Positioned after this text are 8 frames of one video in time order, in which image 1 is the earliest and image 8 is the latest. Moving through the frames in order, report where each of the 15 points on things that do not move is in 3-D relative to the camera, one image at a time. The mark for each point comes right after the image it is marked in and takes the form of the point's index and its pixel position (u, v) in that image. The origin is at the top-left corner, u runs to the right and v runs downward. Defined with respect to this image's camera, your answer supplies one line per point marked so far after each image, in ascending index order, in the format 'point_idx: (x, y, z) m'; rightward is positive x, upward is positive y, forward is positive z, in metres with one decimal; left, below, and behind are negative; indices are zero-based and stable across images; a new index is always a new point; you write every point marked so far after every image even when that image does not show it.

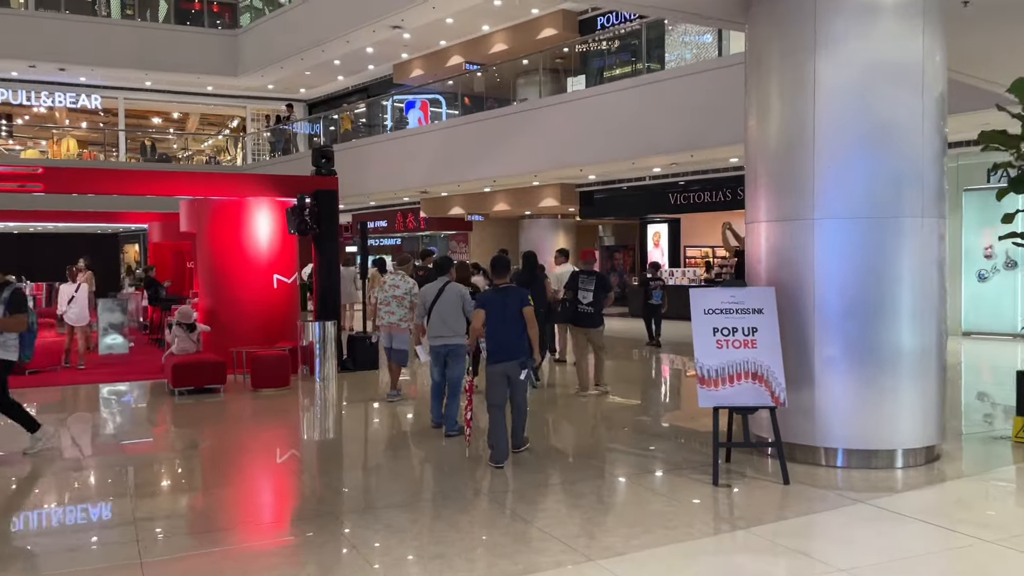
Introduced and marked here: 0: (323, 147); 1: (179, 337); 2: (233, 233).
0: (-2.1, +1.6, +9.2) m
1: (-3.2, -0.5, +7.8) m
2: (-3.1, +0.6, +9.1) m
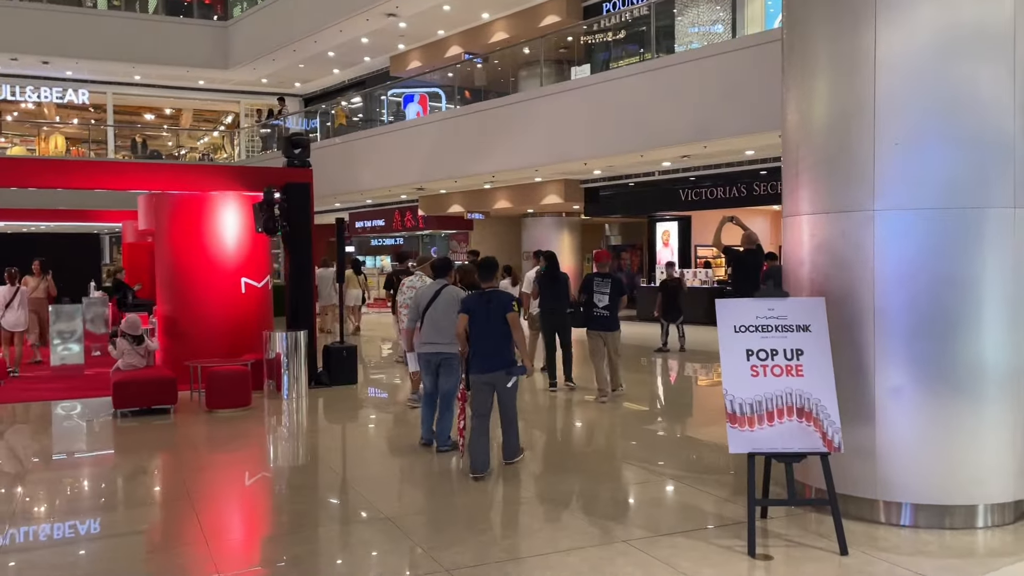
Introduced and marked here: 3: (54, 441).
0: (-2.2, +1.5, +8.3) m
1: (-3.2, -0.5, +6.9) m
2: (-3.2, +0.5, +8.2) m
3: (-3.5, -1.2, +6.4) m
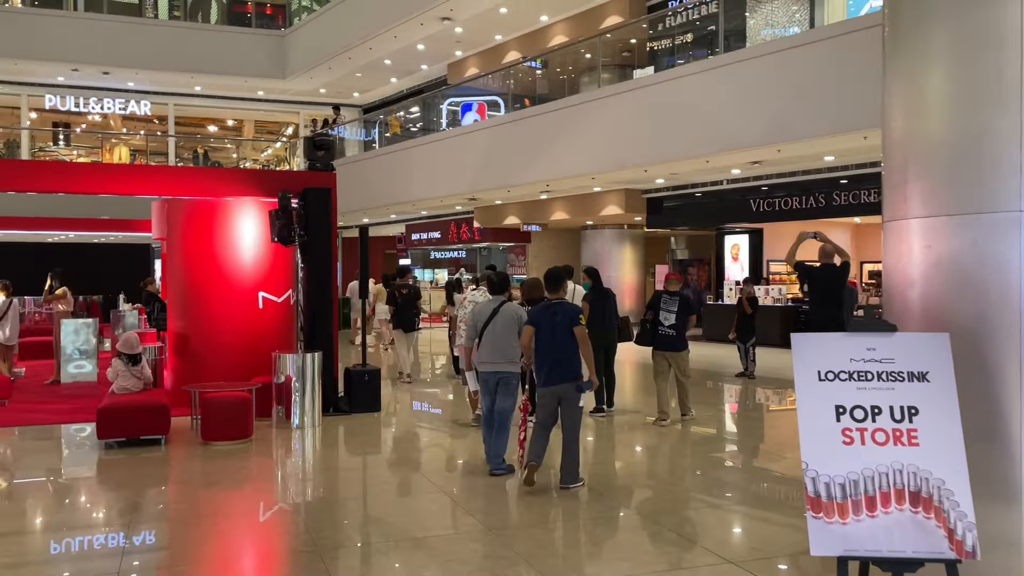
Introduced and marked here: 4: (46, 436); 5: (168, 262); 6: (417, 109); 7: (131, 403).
0: (-1.8, +1.4, +7.5) m
1: (-3.0, -0.6, +6.3) m
2: (-2.8, +0.4, +7.5) m
3: (-3.3, -1.3, +5.7) m
4: (-3.8, -1.2, +6.7) m
5: (-3.2, +0.2, +7.7) m
6: (-1.7, +3.4, +15.9) m
7: (-2.7, -0.8, +5.8) m
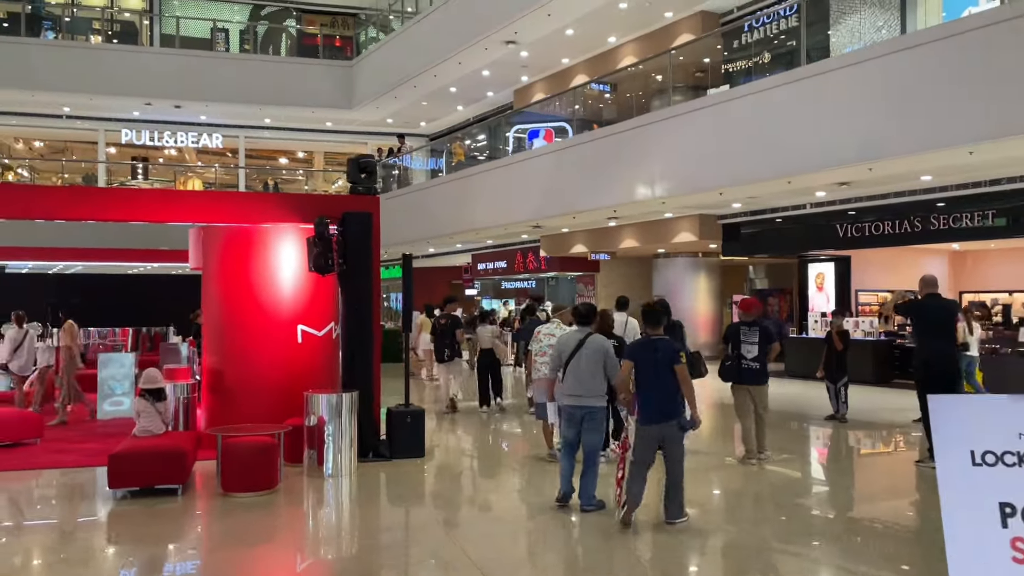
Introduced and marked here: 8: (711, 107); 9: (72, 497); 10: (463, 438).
0: (-1.3, +1.1, +7.0) m
1: (-2.6, -0.9, +5.8) m
2: (-2.3, +0.1, +7.1) m
3: (-3.0, -1.5, +5.2) m
4: (-3.4, -1.4, +6.3) m
5: (-2.7, 0.0, +7.2) m
6: (-0.5, +2.8, +15.4) m
7: (-2.4, -1.0, +5.3) m
8: (+2.4, +2.2, +10.4) m
9: (-3.0, -1.5, +5.8) m
10: (-0.5, -1.6, +9.0) m
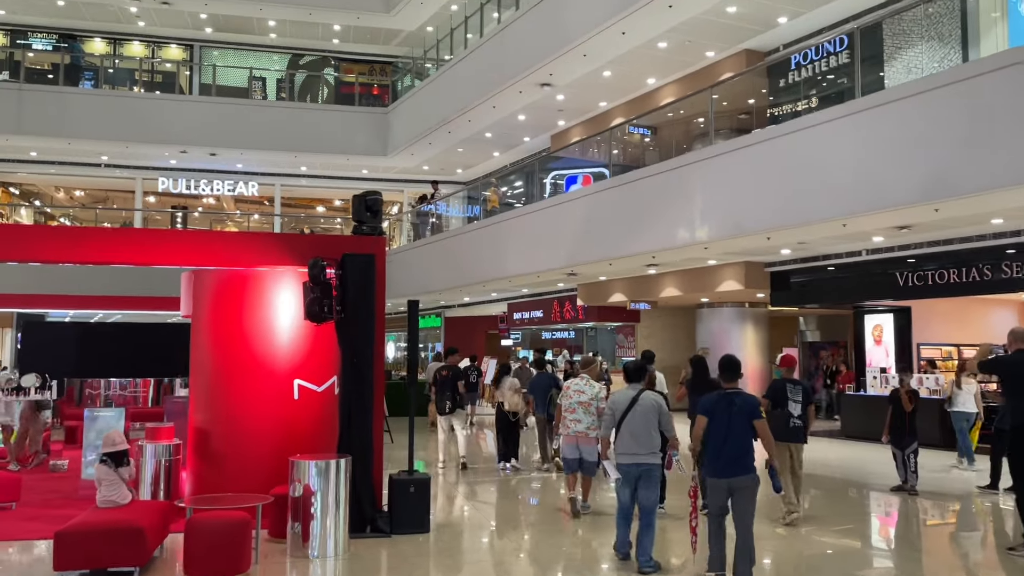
0: (-1.1, +0.7, +6.4) m
1: (-2.5, -1.2, +5.1) m
2: (-2.1, -0.3, +6.4) m
3: (-2.9, -1.7, +4.5) m
4: (-3.2, -1.8, +5.6) m
5: (-2.5, -0.4, +6.6) m
6: (+0.2, +1.9, +14.8) m
7: (-2.3, -1.3, +4.6) m
8: (+2.8, +1.6, +9.7) m
9: (-3.0, -1.8, +5.1) m
10: (-0.3, -2.1, +8.1) m
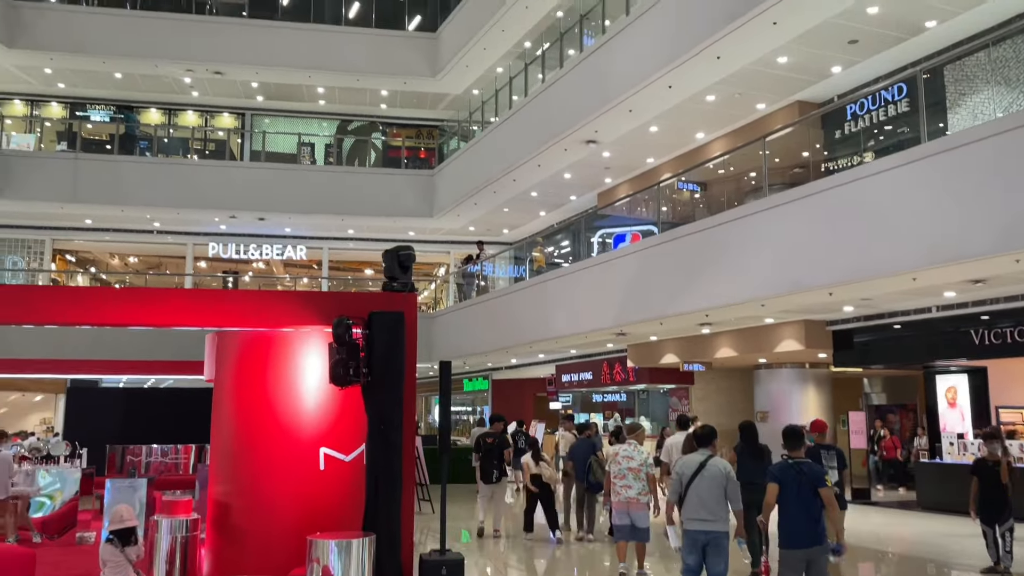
0: (-0.8, +0.3, +6.0) m
1: (-2.3, -1.5, +4.7) m
2: (-1.8, -0.7, +6.1) m
3: (-2.7, -2.0, +4.1) m
4: (-3.0, -2.2, +5.2) m
5: (-2.2, -0.9, +6.3) m
6: (+1.0, +0.8, +14.4) m
7: (-2.1, -1.6, +4.2) m
8: (+3.3, +1.0, +9.1) m
9: (-2.7, -2.1, +4.6) m
10: (+0.1, -2.7, +7.5) m
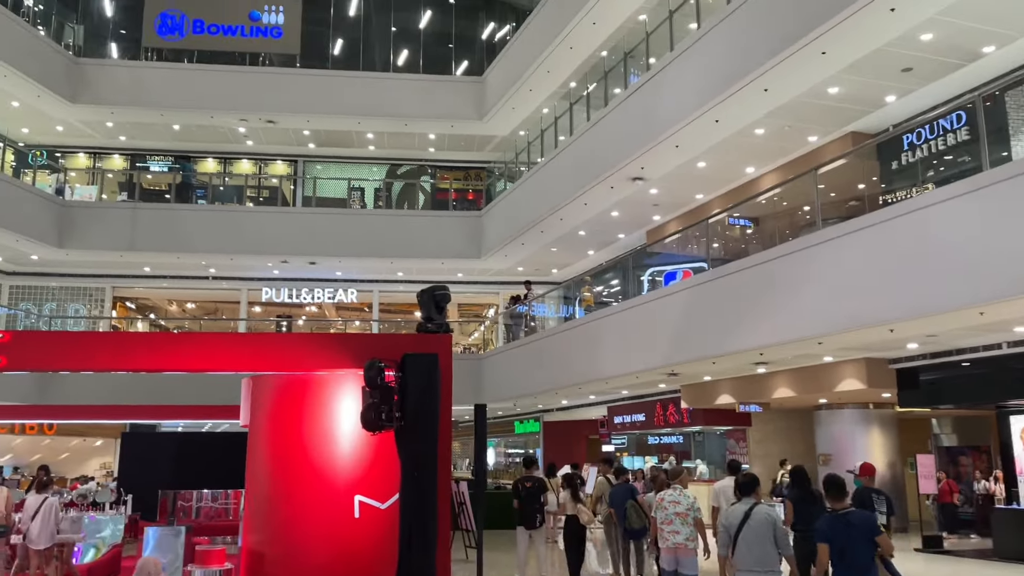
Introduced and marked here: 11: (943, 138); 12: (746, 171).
0: (-0.5, 0.0, +5.9) m
1: (-2.1, -1.8, +4.5) m
2: (-1.6, -1.0, +5.9) m
3: (-2.5, -2.3, +4.0) m
4: (-2.7, -2.5, +5.1) m
5: (-1.9, -1.2, +6.1) m
6: (+1.8, +0.1, +14.2) m
7: (-1.9, -1.8, +4.0) m
8: (+3.7, +0.6, +8.8) m
9: (-2.5, -2.4, +4.5) m
10: (+0.5, -3.0, +7.1) m
11: (+4.1, +1.5, +7.9) m
12: (+4.3, +2.1, +15.1) m
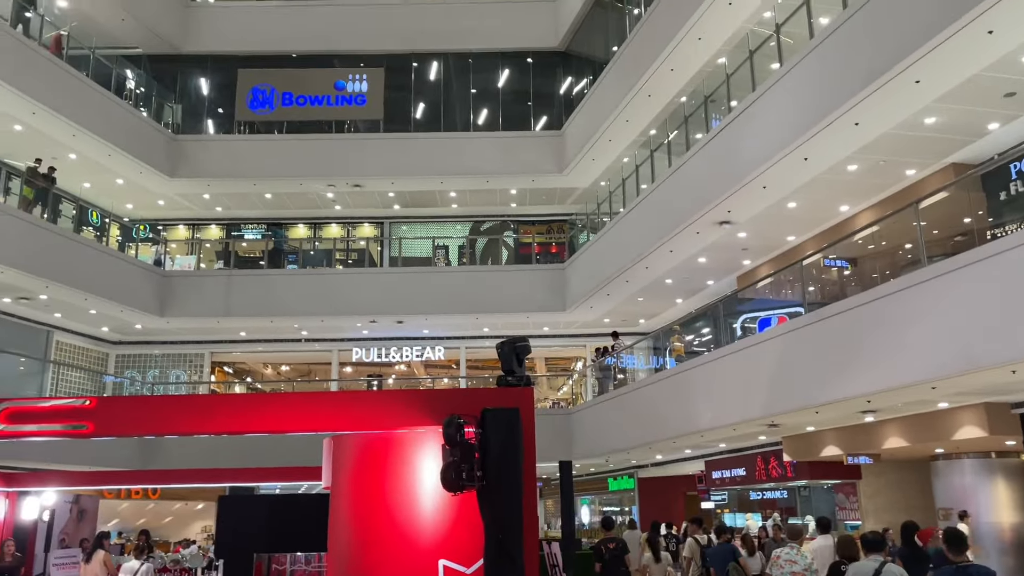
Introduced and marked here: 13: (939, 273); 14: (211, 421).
0: (0.0, -0.4, +5.7) m
1: (-1.6, -2.1, +4.4) m
2: (-0.9, -1.4, +5.8) m
3: (-2.1, -2.6, +3.8) m
4: (-2.2, -2.8, +4.9) m
5: (-1.3, -1.7, +6.0) m
6: (+3.2, -0.7, +13.7) m
7: (-1.5, -2.1, +3.9) m
8: (+4.5, +0.2, +8.1) m
9: (-2.0, -2.7, +4.4) m
10: (+1.3, -3.4, +6.6) m
11: (+4.8, +1.2, +7.3) m
12: (+5.7, +1.4, +14.5) m
13: (+4.5, +0.2, +8.4) m
14: (-2.4, -1.1, +6.8) m
